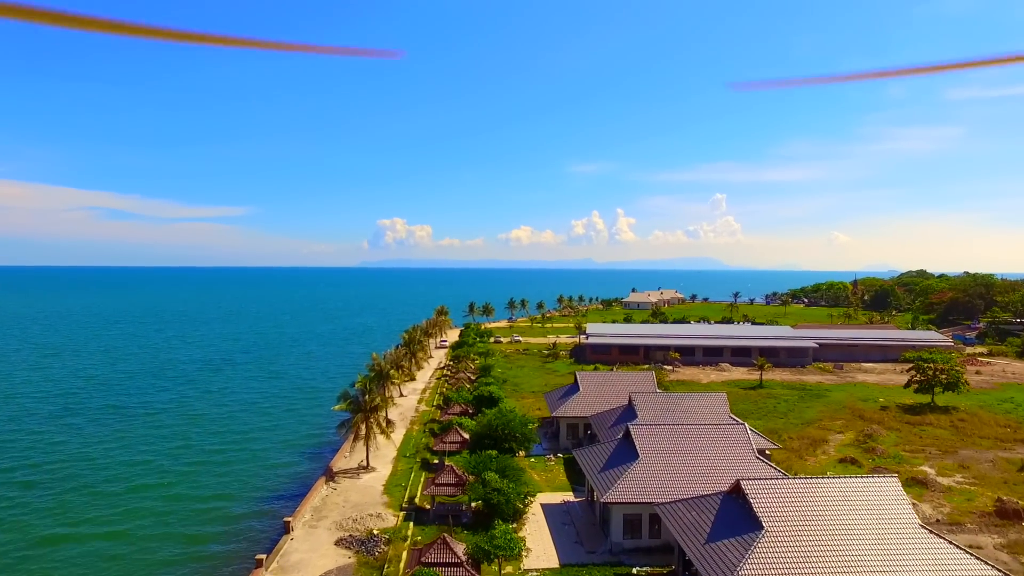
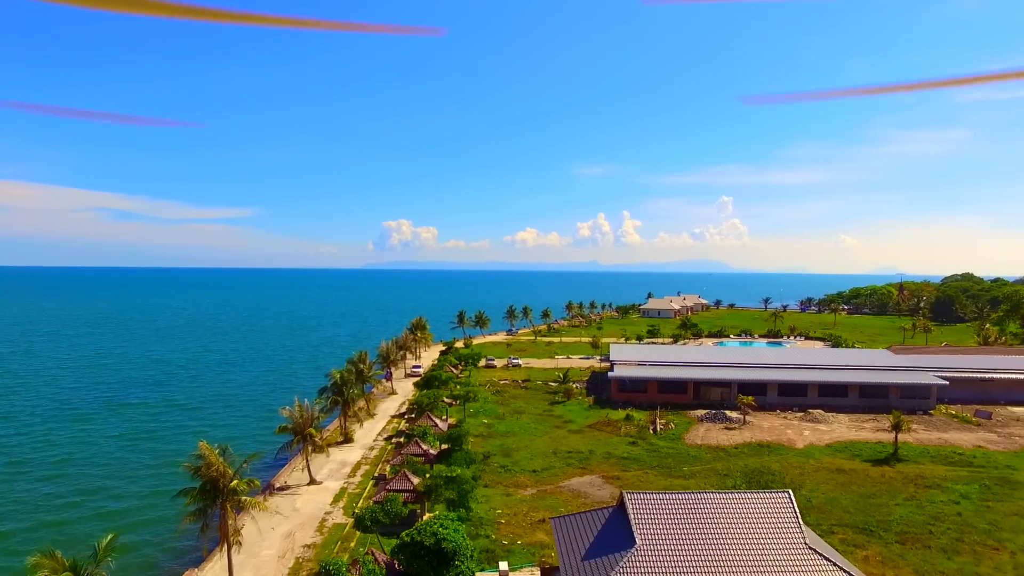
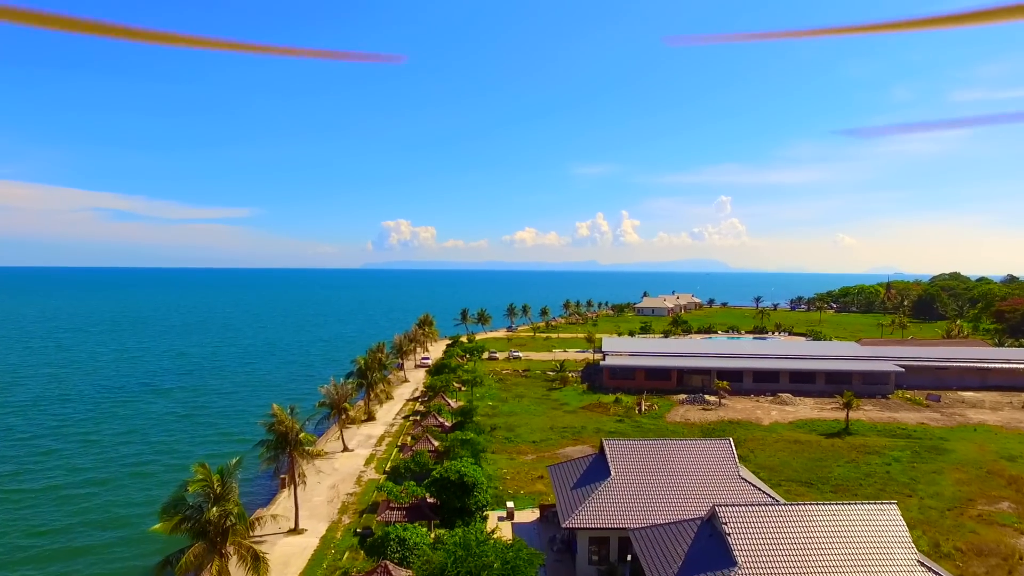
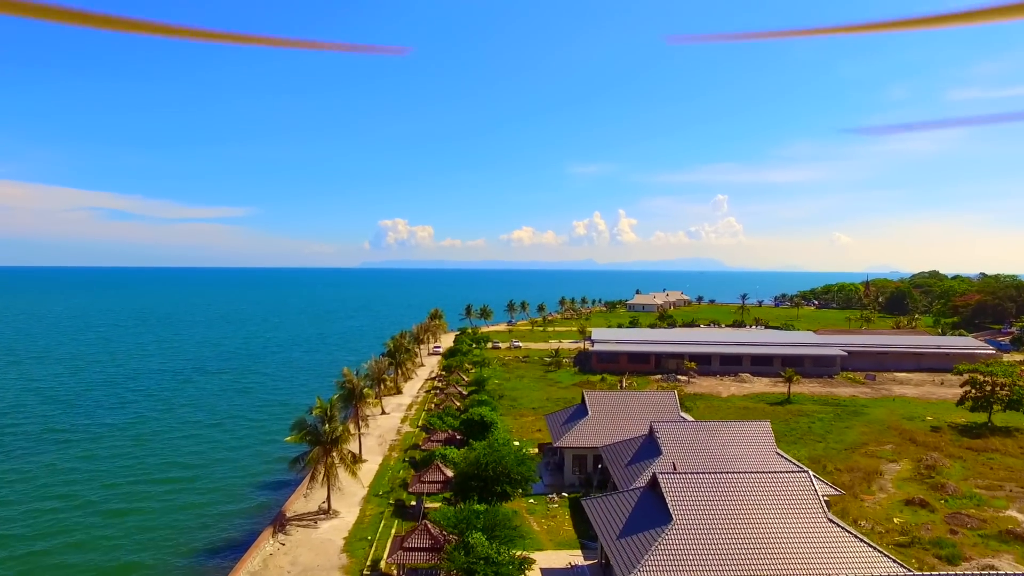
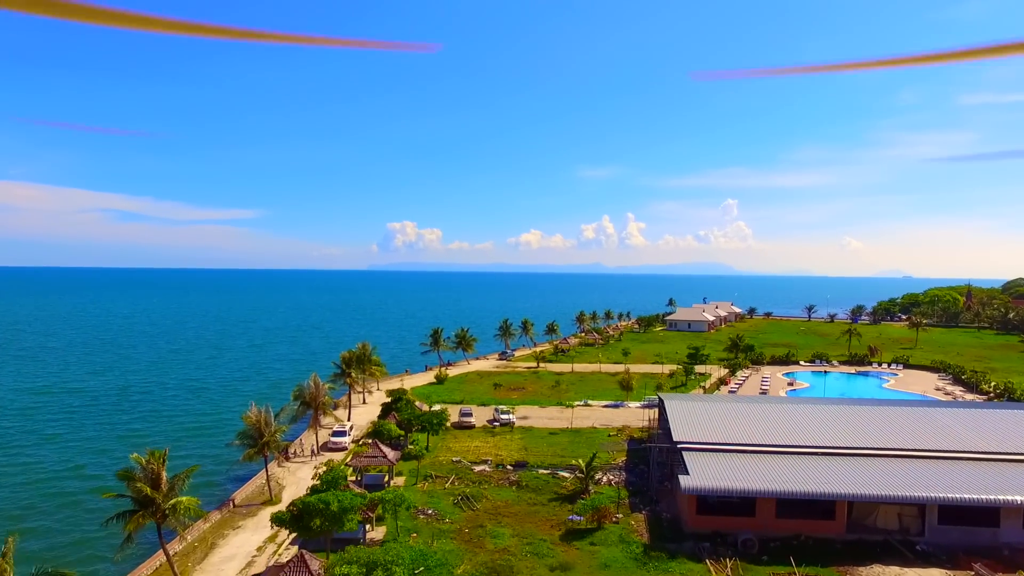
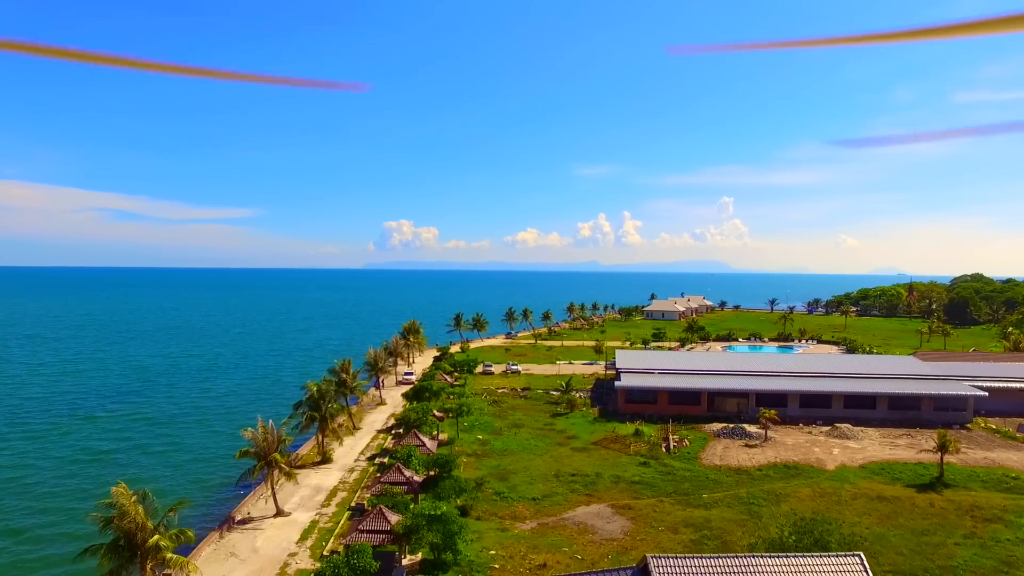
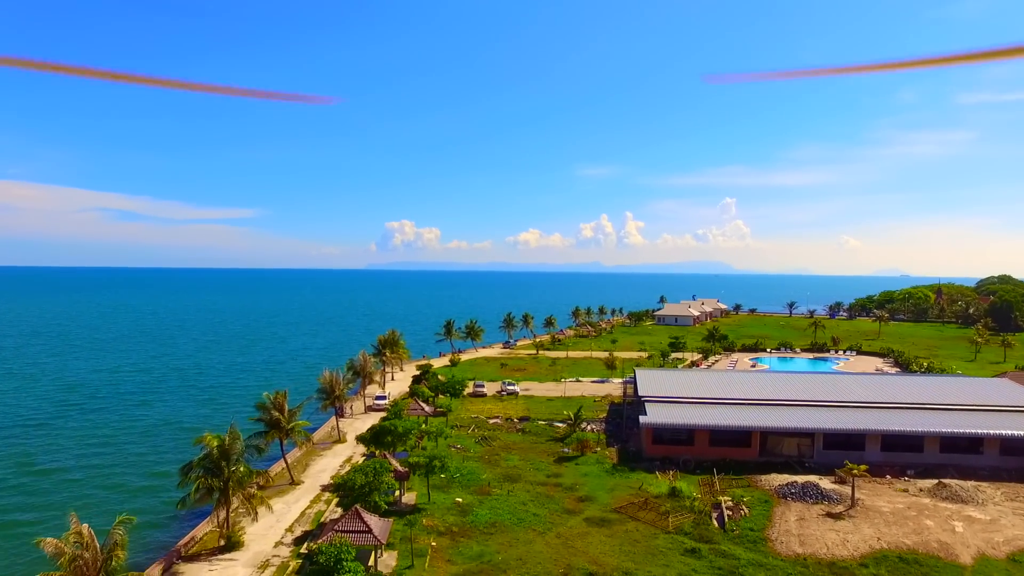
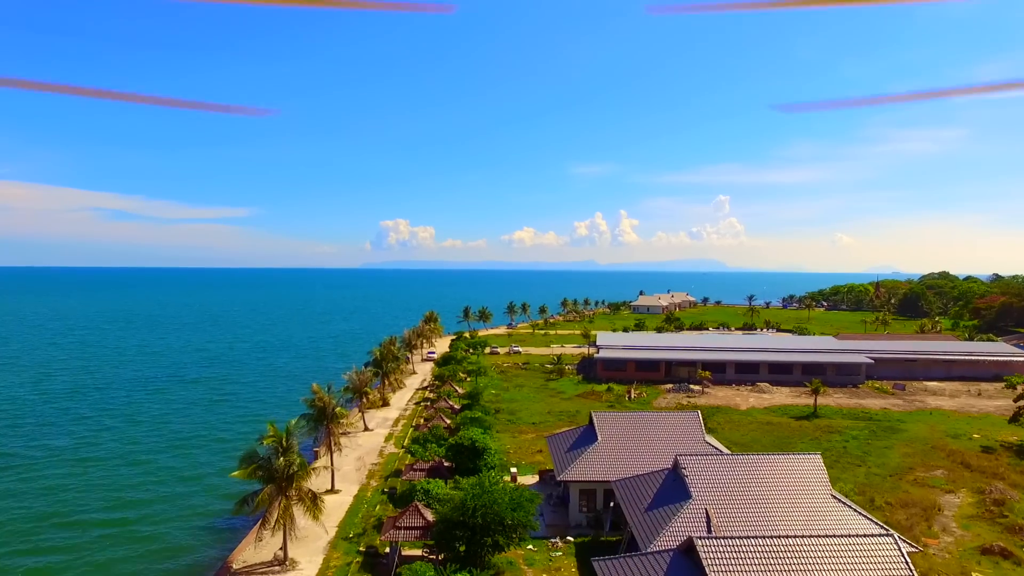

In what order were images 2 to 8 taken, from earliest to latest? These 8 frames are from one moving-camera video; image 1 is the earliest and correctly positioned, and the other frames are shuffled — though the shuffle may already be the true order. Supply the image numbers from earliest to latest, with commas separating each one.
4, 8, 3, 2, 6, 7, 5
